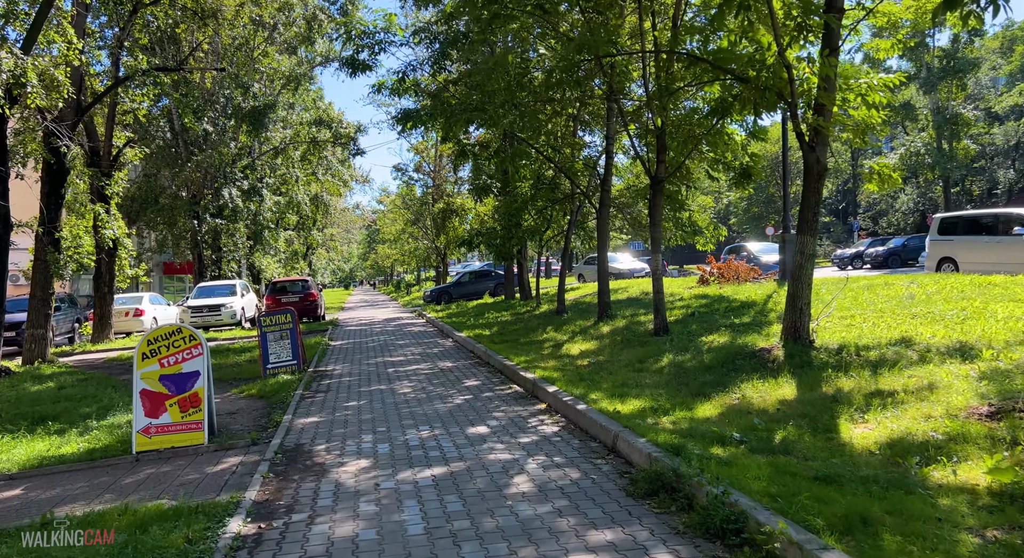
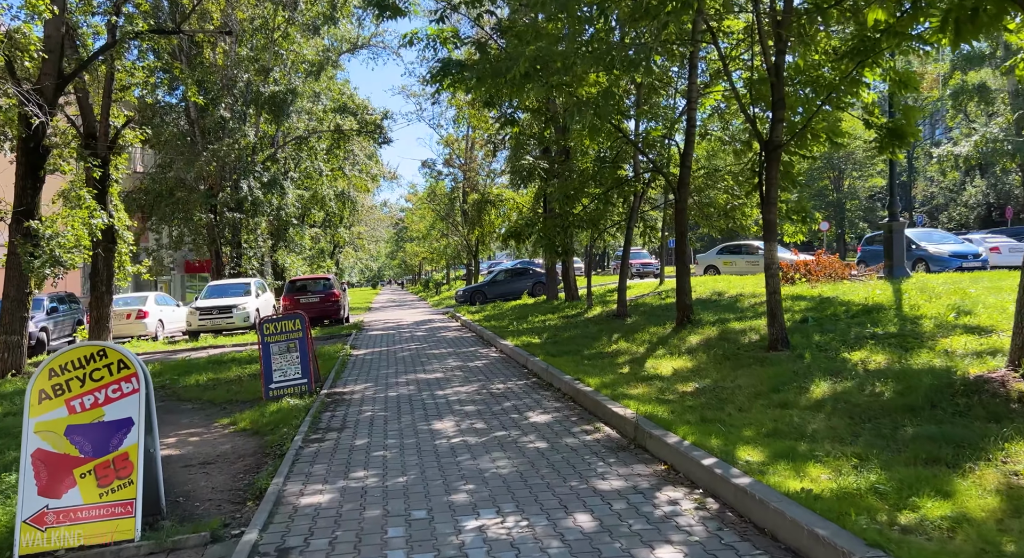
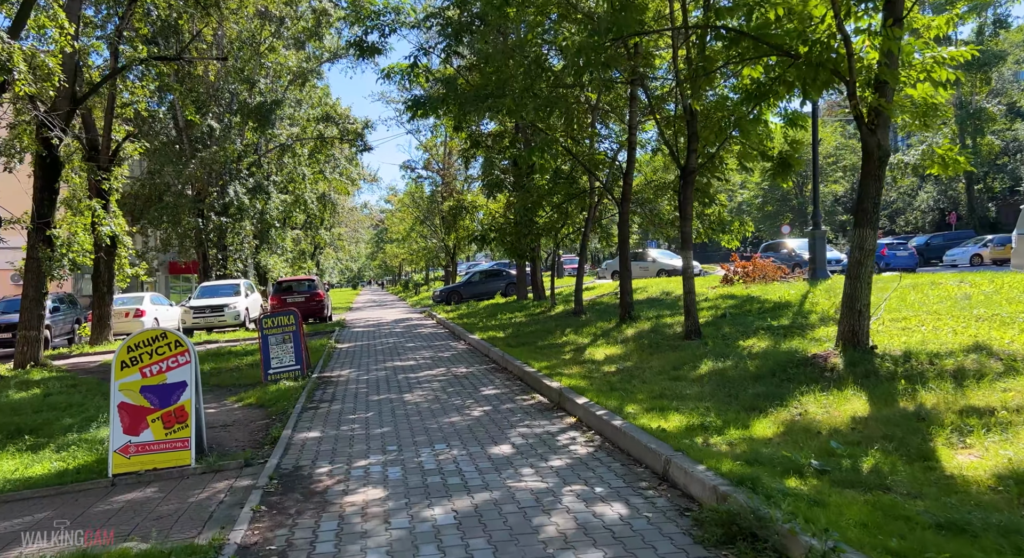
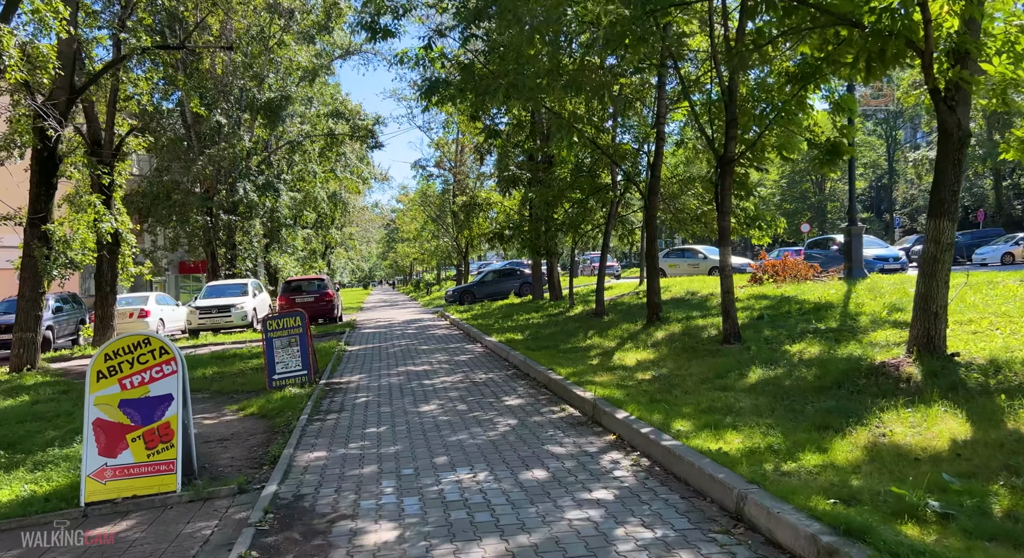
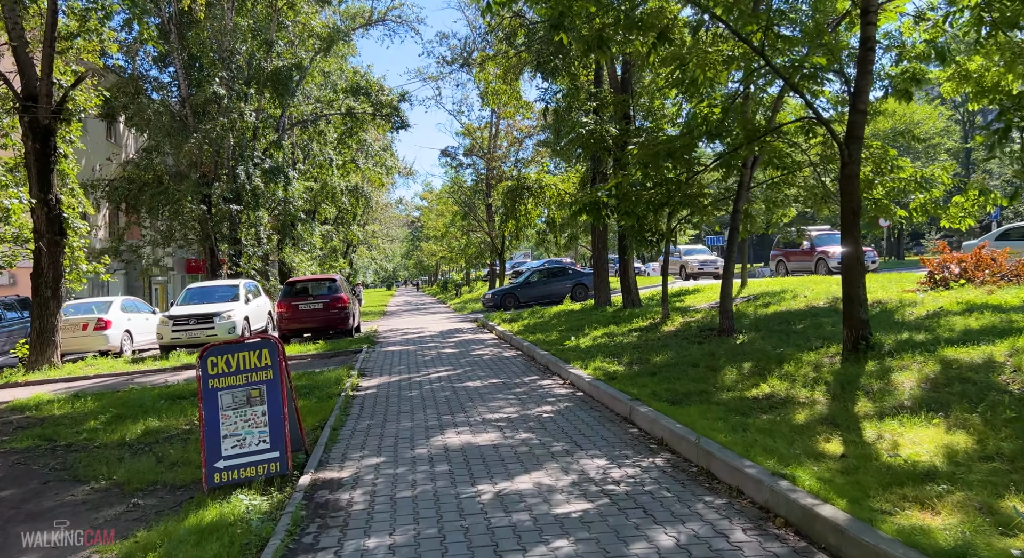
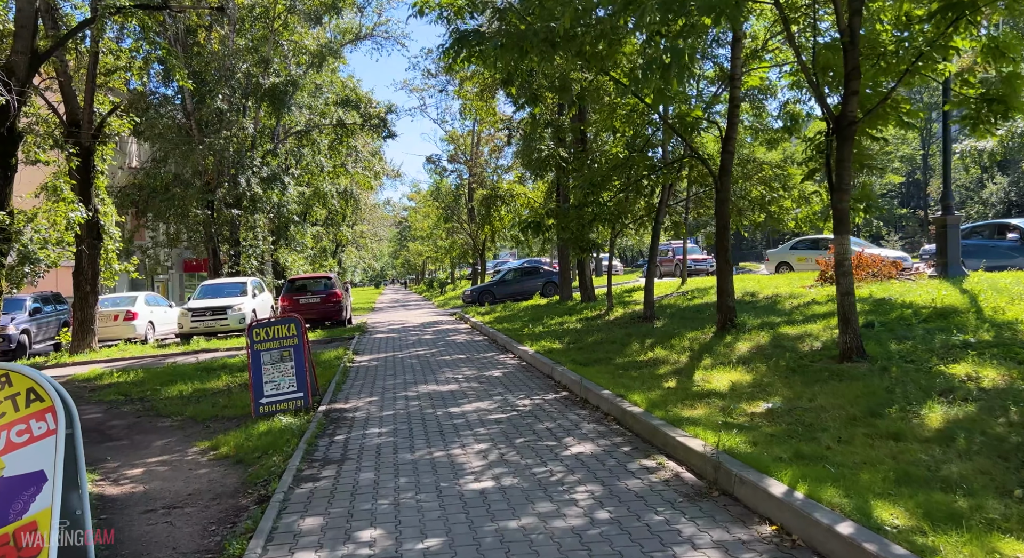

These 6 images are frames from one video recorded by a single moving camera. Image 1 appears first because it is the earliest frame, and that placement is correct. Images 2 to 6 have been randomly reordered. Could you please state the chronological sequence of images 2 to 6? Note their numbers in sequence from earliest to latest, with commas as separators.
3, 4, 2, 6, 5
